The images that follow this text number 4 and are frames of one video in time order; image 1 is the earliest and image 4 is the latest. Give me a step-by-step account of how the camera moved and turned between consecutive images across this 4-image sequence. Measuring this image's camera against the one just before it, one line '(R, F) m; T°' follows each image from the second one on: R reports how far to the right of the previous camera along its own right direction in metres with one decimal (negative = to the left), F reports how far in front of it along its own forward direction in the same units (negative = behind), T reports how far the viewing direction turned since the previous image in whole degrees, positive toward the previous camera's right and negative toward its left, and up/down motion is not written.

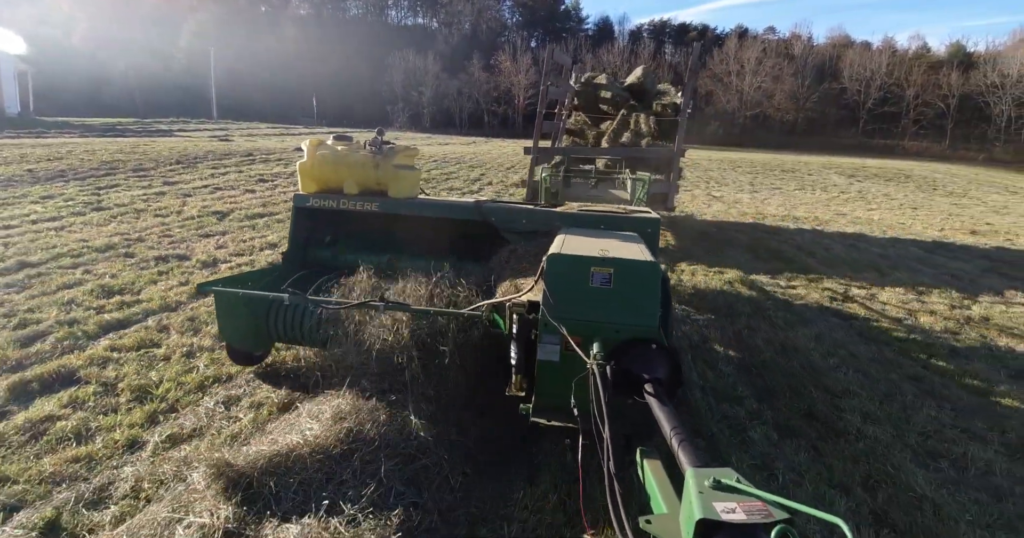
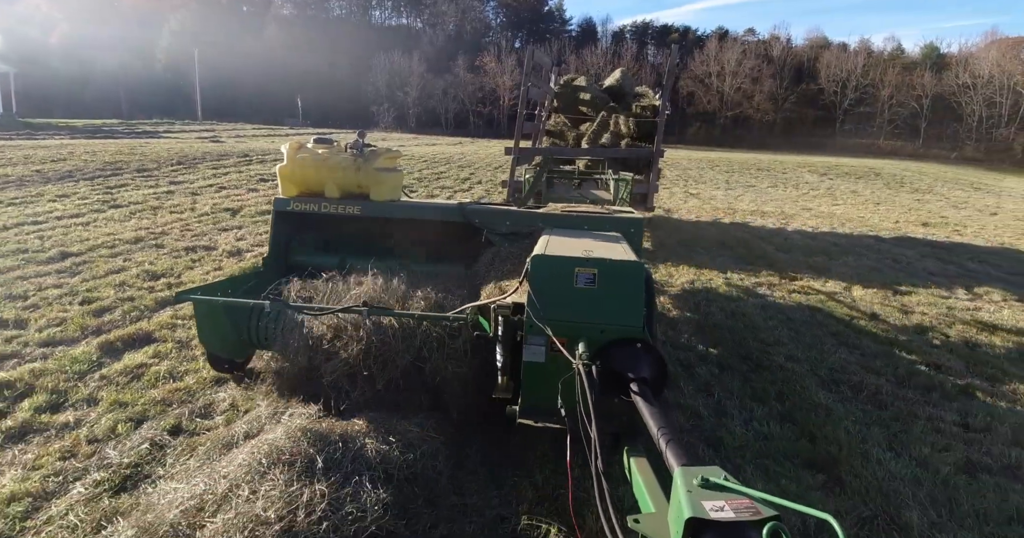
(-0.1, -0.7) m; +1°
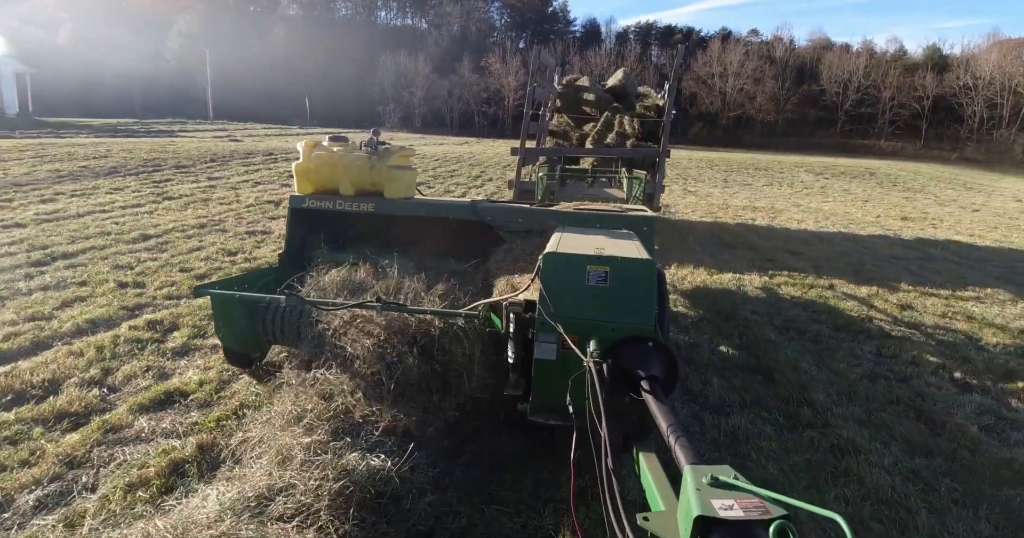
(-0.2, -0.9) m; 0°
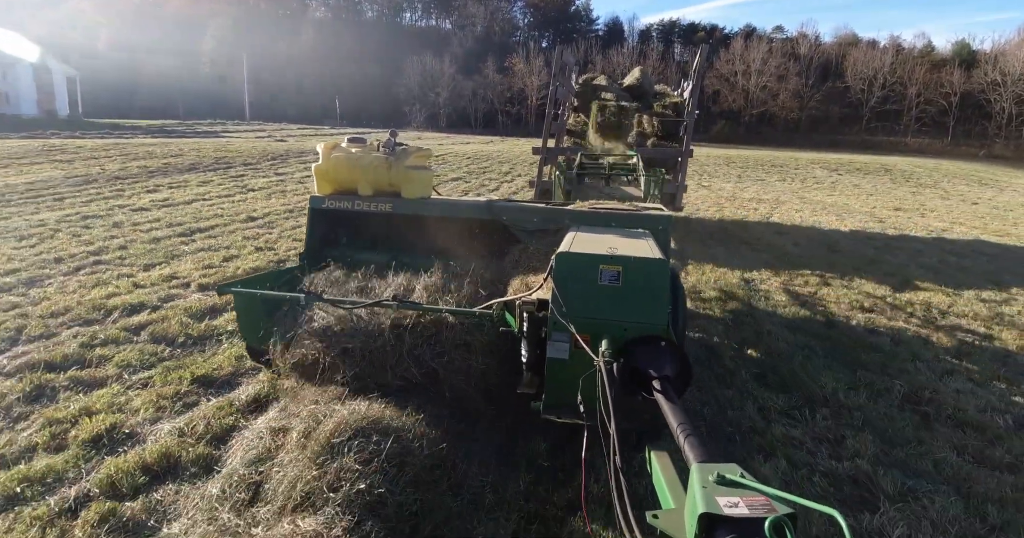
(-0.2, -1.5) m; -2°
